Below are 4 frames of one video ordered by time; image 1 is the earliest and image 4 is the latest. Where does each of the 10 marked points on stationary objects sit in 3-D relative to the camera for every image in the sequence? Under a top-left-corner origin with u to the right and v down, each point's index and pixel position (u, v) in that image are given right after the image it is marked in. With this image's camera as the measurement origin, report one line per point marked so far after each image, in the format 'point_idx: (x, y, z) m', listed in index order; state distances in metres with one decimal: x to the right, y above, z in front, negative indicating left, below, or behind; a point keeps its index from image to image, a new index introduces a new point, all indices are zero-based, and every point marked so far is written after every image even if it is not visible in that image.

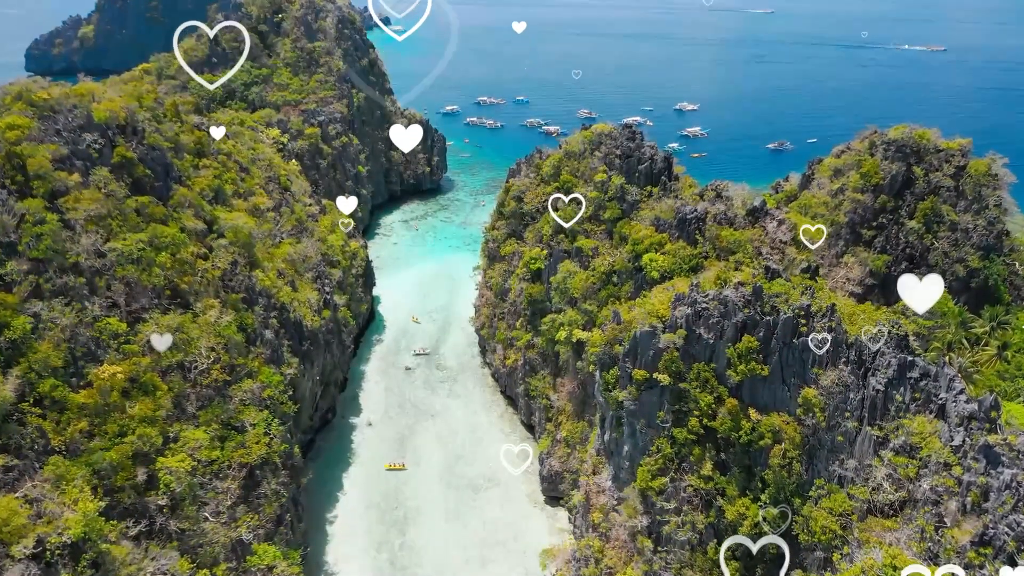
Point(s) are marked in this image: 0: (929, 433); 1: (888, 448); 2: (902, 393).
0: (+12.5, -4.6, +18.9) m
1: (+11.7, -5.2, +19.6) m
2: (+12.3, -3.5, +19.8) m
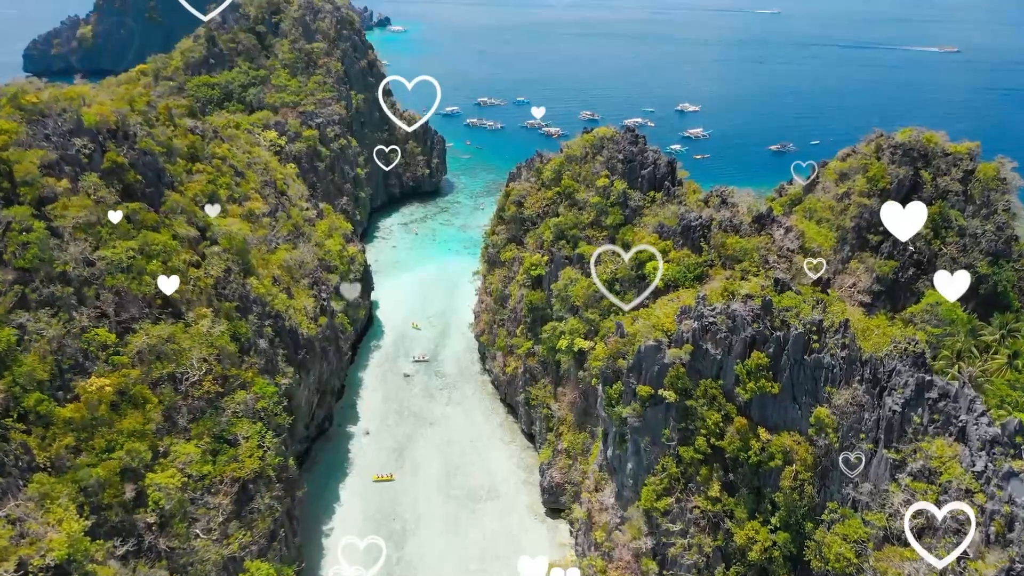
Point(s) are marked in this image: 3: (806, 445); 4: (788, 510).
0: (+12.5, -4.9, +18.2) m
1: (+11.7, -5.6, +18.9) m
2: (+12.2, -3.9, +19.1) m
3: (+9.3, -5.0, +20.0) m
4: (+8.6, -7.0, +19.8) m
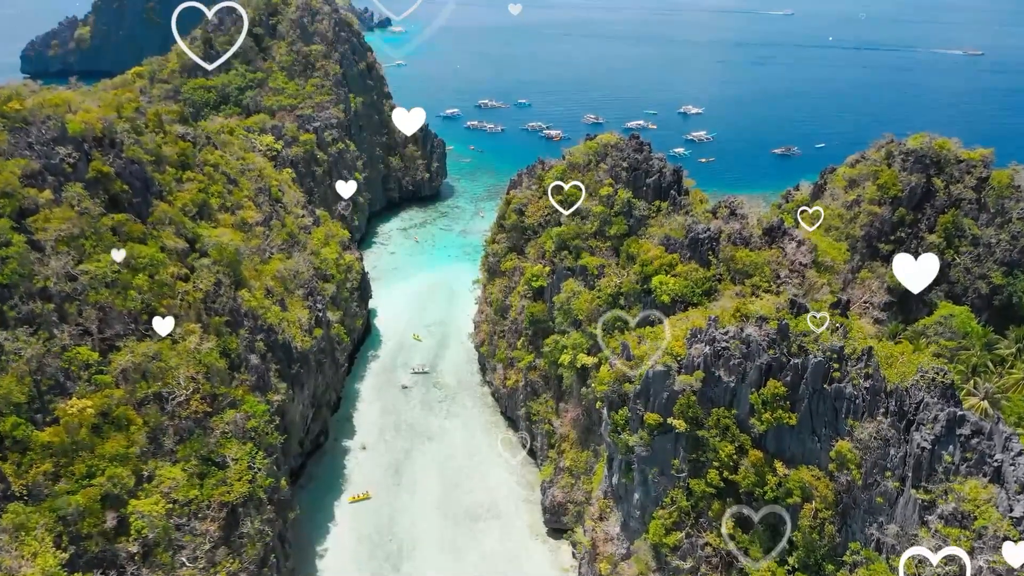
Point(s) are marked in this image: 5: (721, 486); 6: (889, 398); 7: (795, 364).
0: (+12.5, -5.6, +17.1) m
1: (+11.7, -6.2, +17.8) m
2: (+12.3, -4.5, +18.0) m
3: (+9.3, -5.6, +19.0) m
4: (+8.6, -7.6, +18.7) m
5: (+6.4, -6.0, +19.8) m
6: (+11.2, -3.2, +19.1) m
7: (+8.6, -2.2, +19.4) m
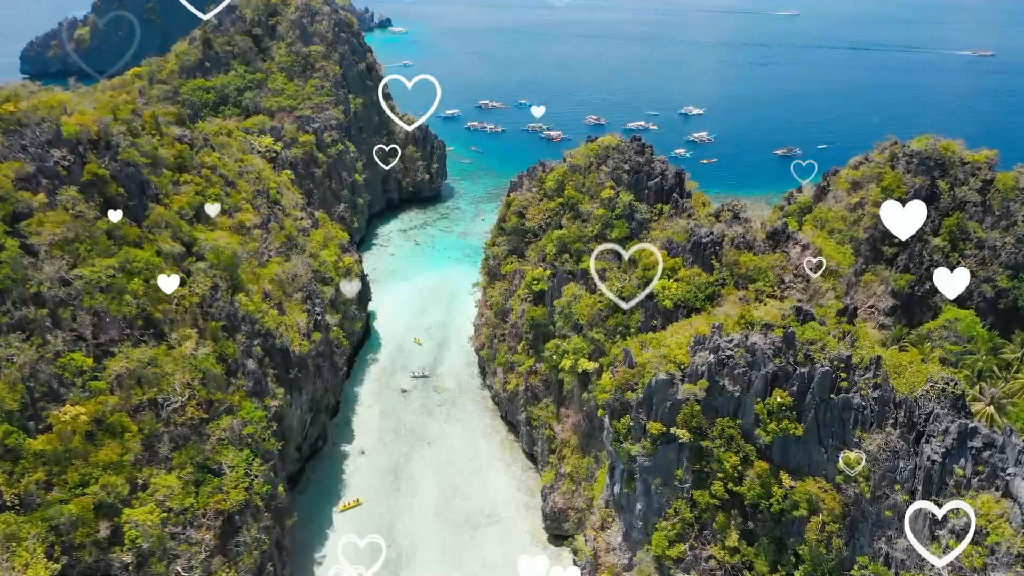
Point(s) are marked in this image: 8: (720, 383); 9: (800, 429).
0: (+12.5, -5.8, +16.8) m
1: (+11.7, -6.4, +17.4) m
2: (+12.3, -4.7, +17.6) m
3: (+9.3, -5.8, +18.6) m
4: (+8.6, -7.8, +18.4) m
5: (+6.4, -6.2, +19.4) m
6: (+11.2, -3.4, +18.8) m
7: (+8.6, -2.4, +19.1) m
8: (+6.4, -2.8, +19.7) m
9: (+8.4, -4.0, +18.8) m
